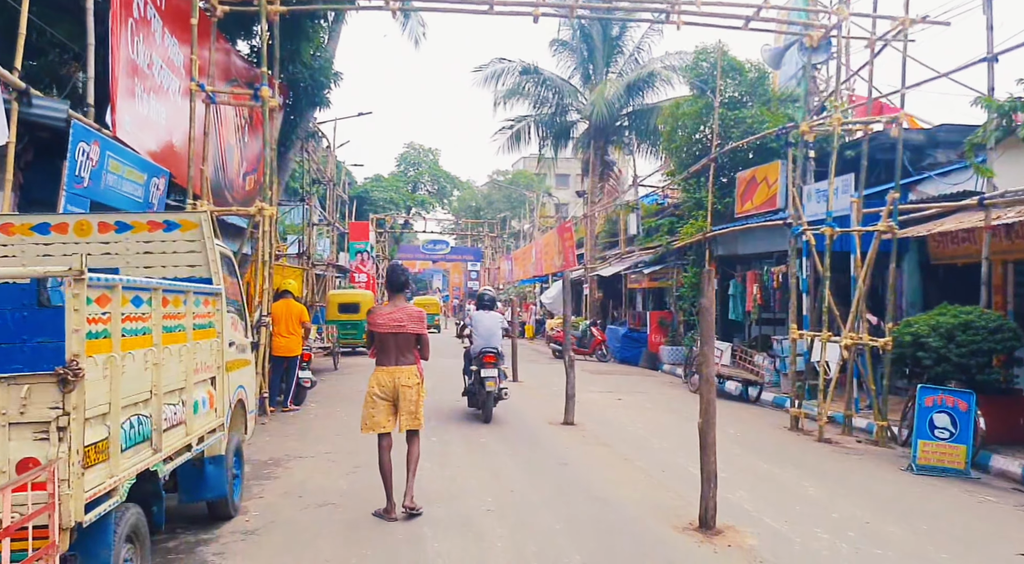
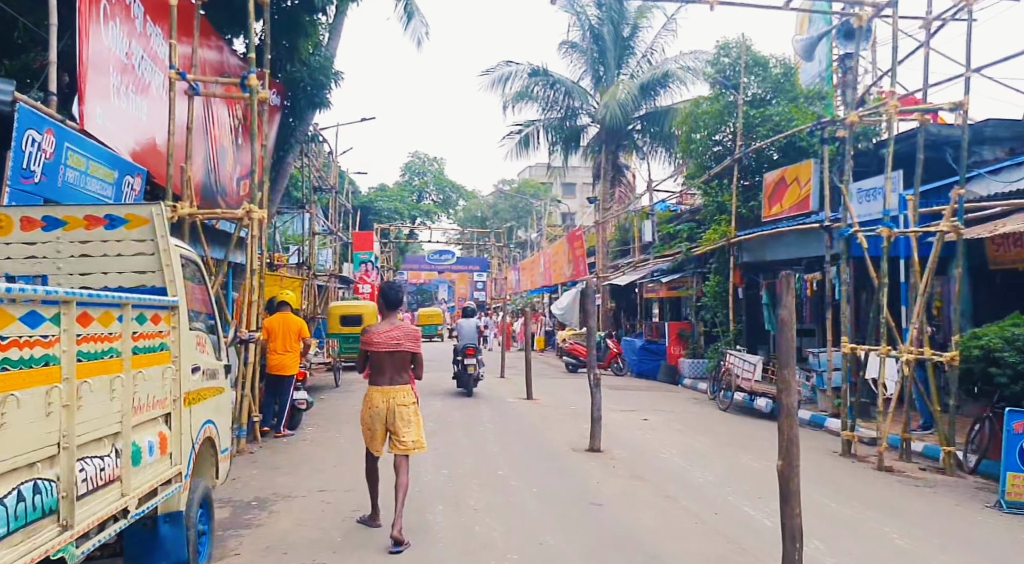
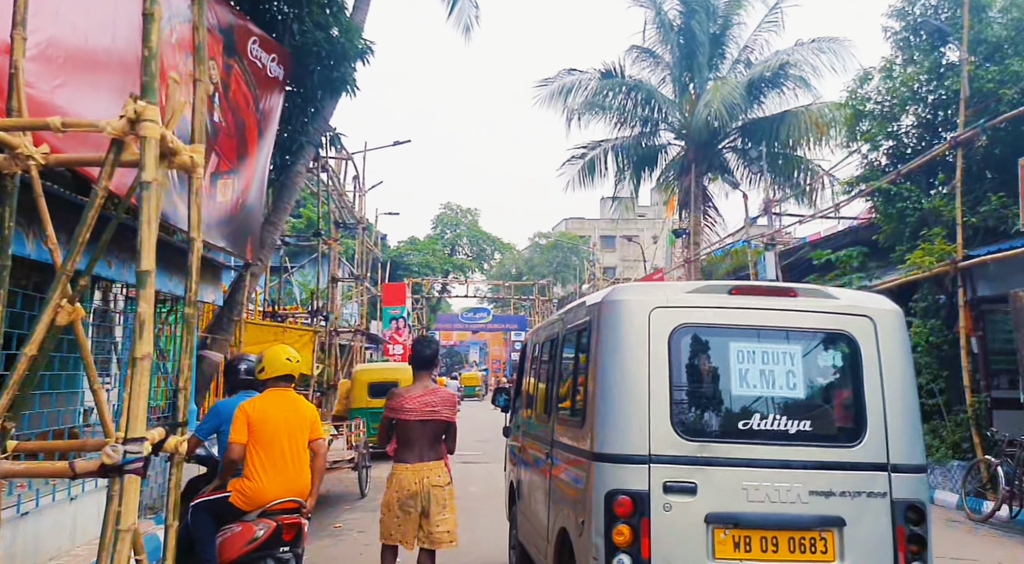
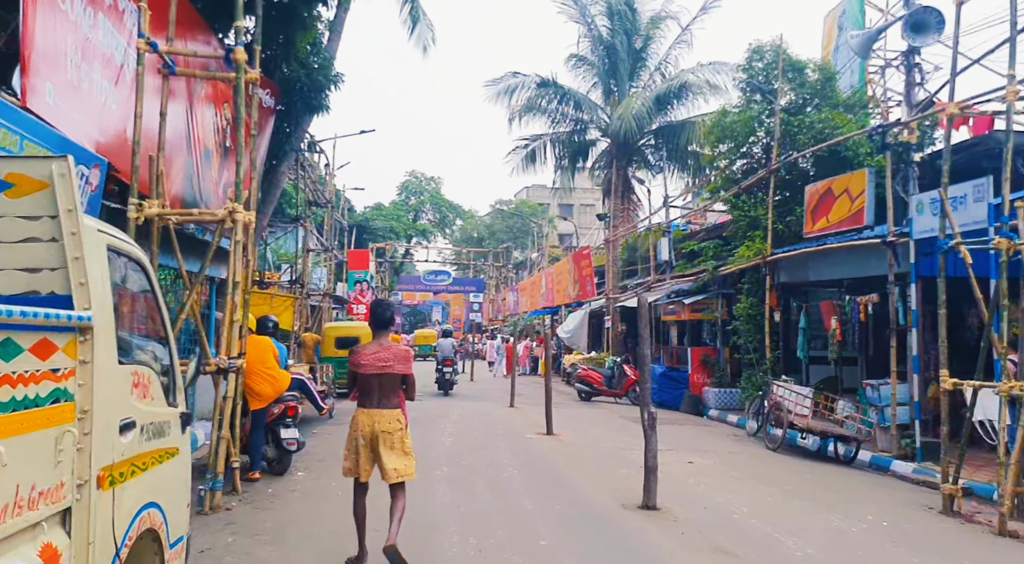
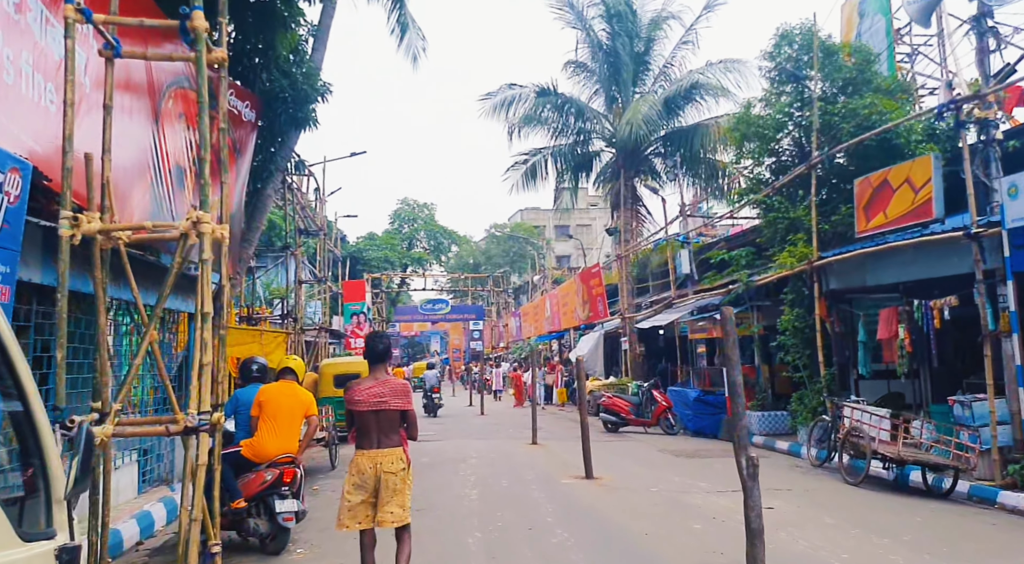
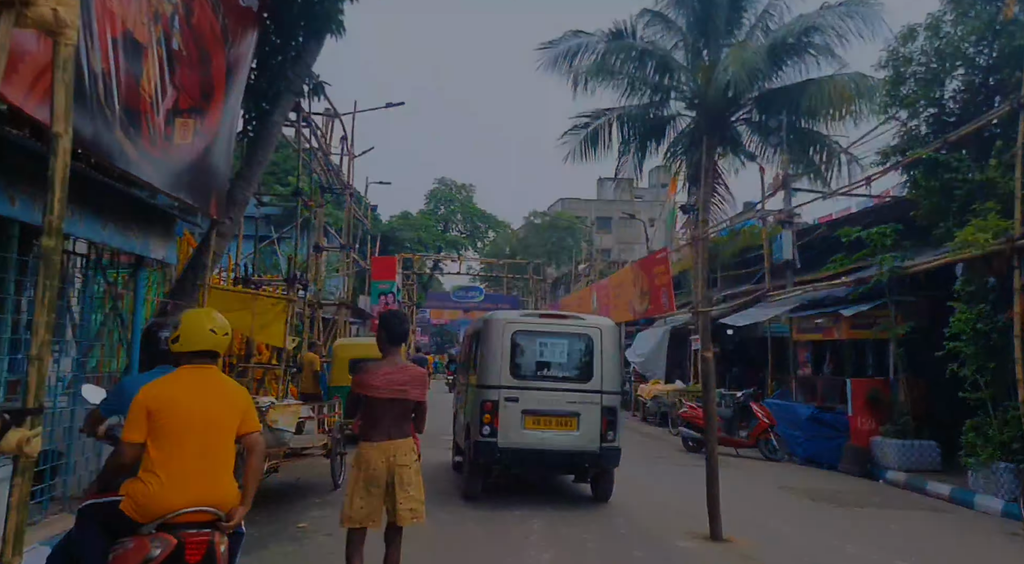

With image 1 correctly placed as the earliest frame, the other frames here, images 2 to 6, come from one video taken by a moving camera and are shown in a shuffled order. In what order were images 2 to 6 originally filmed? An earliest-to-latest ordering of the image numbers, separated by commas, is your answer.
2, 4, 5, 3, 6
